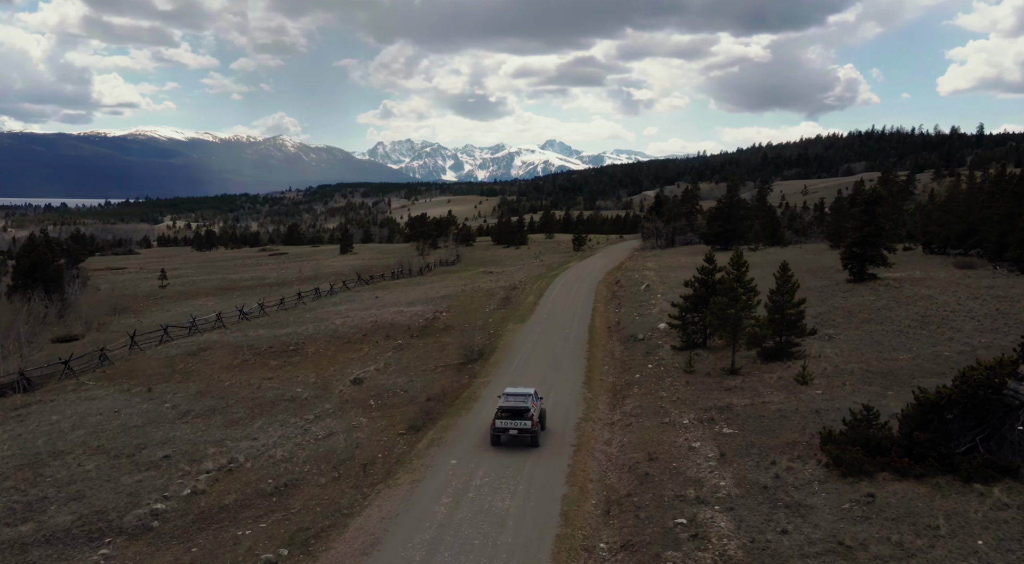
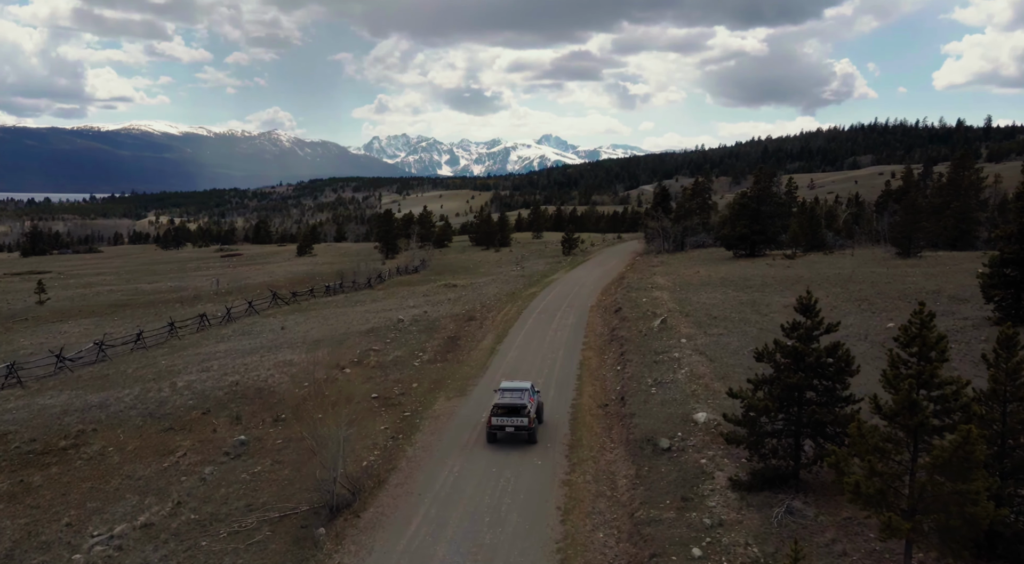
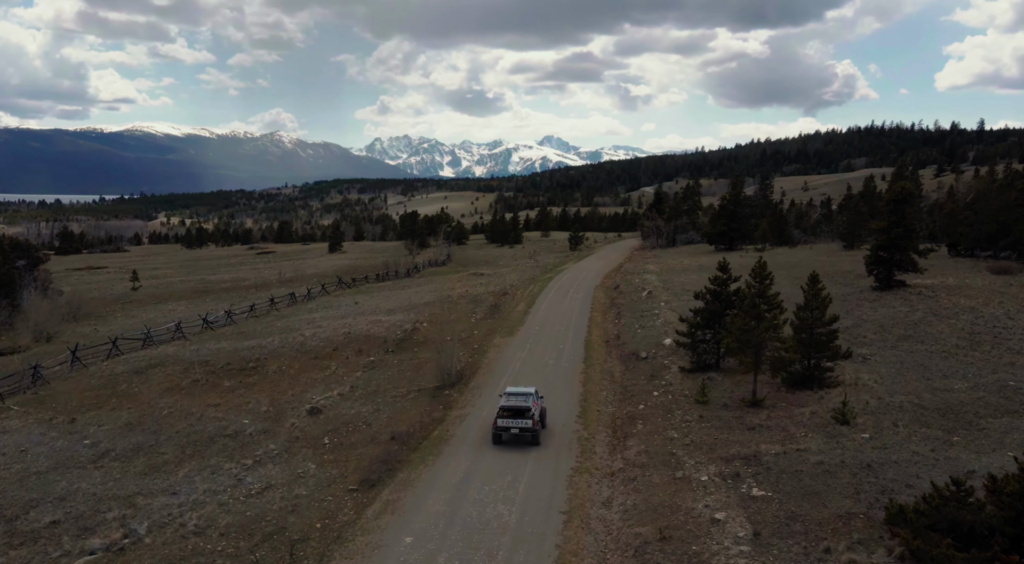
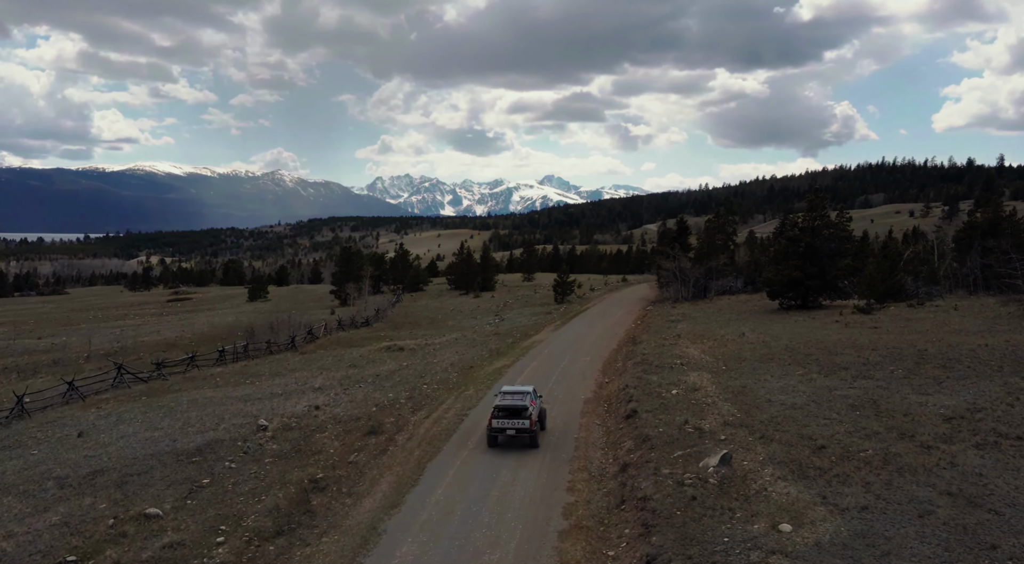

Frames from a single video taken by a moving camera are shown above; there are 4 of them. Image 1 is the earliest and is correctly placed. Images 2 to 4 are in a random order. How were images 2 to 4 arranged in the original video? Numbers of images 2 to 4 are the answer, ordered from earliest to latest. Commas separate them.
3, 2, 4
